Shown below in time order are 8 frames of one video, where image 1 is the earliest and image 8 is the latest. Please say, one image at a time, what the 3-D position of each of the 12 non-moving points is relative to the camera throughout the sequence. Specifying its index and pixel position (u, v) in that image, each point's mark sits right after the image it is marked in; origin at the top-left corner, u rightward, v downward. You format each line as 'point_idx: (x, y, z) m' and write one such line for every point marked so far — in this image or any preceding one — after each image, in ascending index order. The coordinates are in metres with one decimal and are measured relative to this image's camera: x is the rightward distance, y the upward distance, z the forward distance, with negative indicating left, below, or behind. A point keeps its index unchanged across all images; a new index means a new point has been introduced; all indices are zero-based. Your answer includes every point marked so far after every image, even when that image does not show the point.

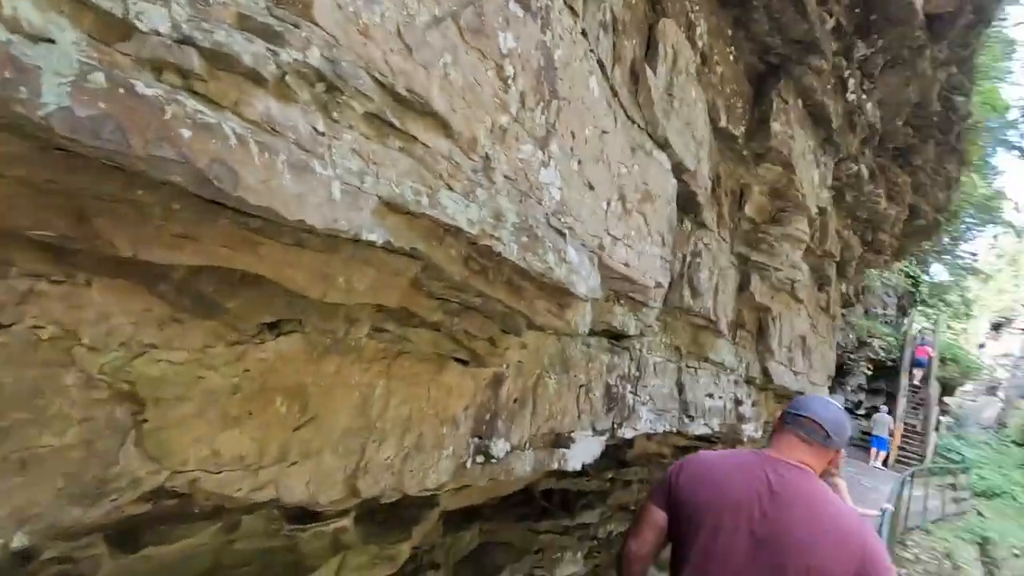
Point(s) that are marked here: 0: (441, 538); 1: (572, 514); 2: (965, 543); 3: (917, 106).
0: (-0.3, -1.1, +2.4) m
1: (+0.4, -1.3, +3.2) m
2: (+7.1, -4.0, +8.5) m
3: (+3.2, +1.5, +4.2) m
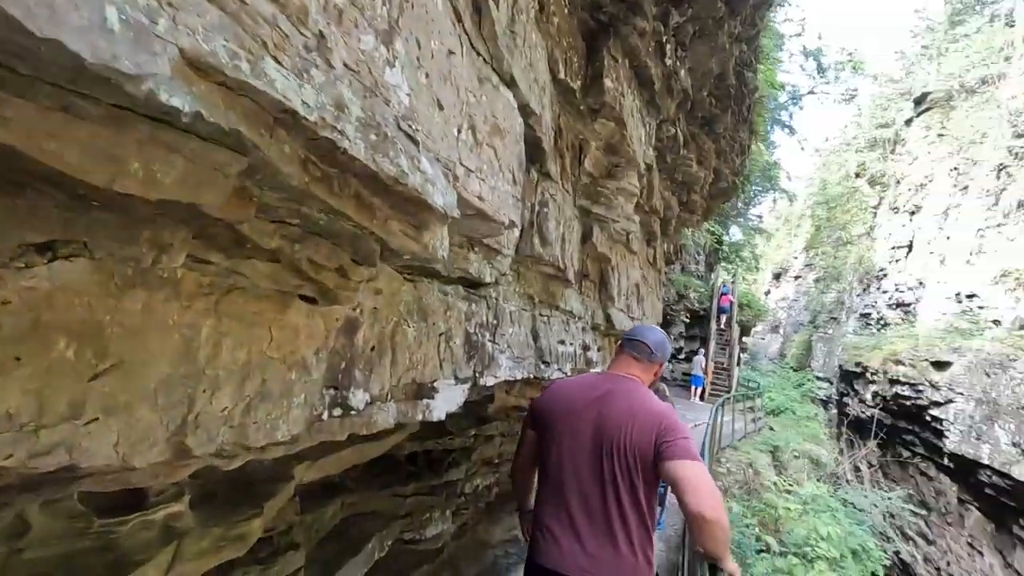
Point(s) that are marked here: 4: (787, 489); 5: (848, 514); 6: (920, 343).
0: (-0.9, -1.0, +2.2) m
1: (-0.4, -1.1, +3.2) m
2: (+4.7, -3.2, +10.3) m
3: (+1.9, +1.9, +4.8) m
4: (+4.6, -3.4, +9.0) m
5: (+6.5, -4.4, +10.3) m
6: (+15.1, -2.1, +19.9) m
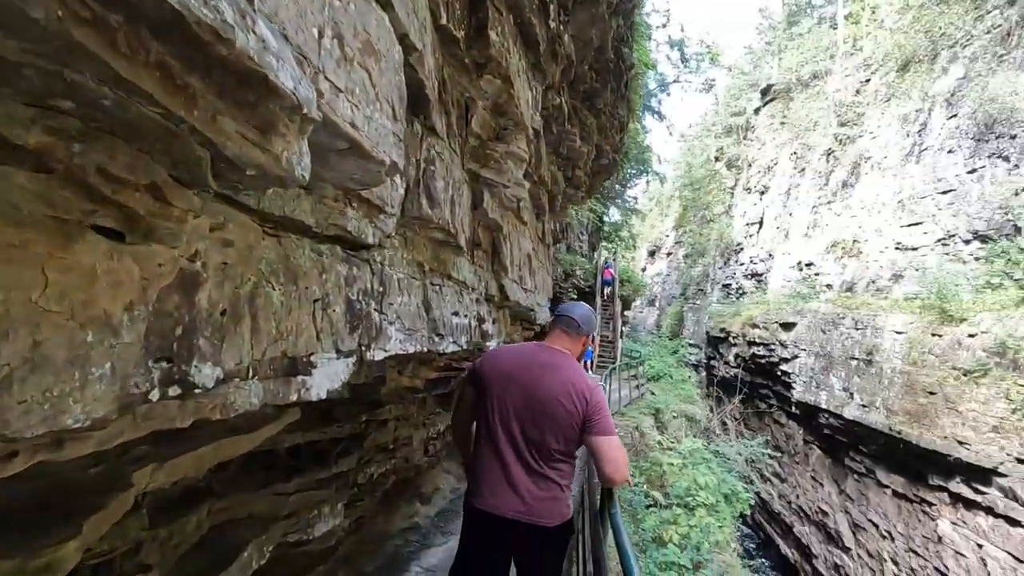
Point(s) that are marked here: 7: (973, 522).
0: (-1.3, -0.9, +1.9) m
1: (-1.0, -1.0, +3.0) m
2: (+2.7, -2.6, +11.0) m
3: (+0.8, +2.2, +4.9) m
4: (+2.9, -2.9, +9.8) m
5: (+4.4, -3.8, +11.4) m
6: (+10.9, -0.8, +22.5) m
7: (+9.5, -4.9, +11.2) m
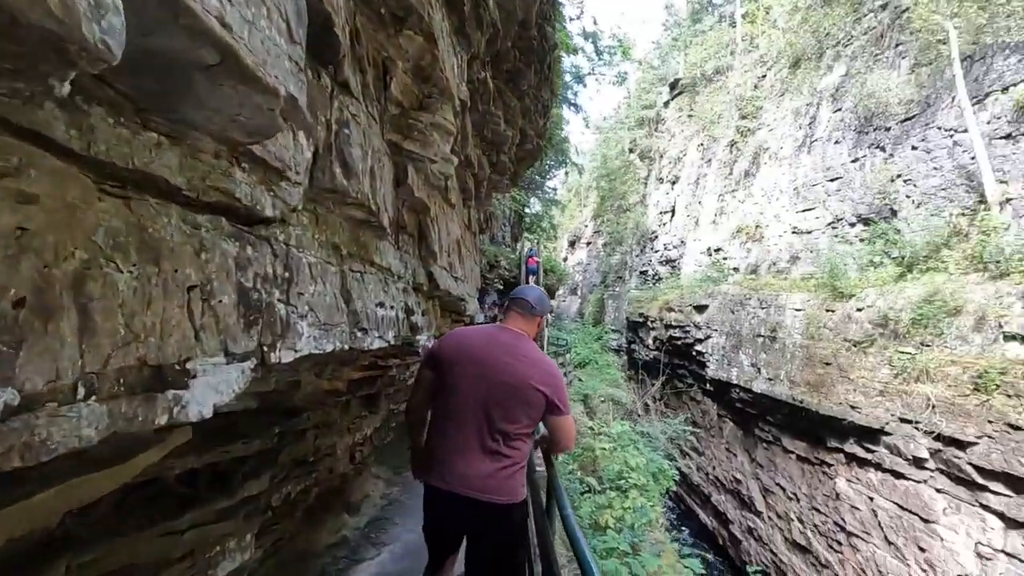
0: (-1.5, -0.9, +1.6) m
1: (-1.3, -1.0, +2.6) m
2: (+1.3, -2.4, +11.1) m
3: (+0.1, +2.3, +4.8) m
4: (+1.6, -2.7, +9.9) m
5: (+2.9, -3.4, +11.8) m
6: (+7.6, -0.2, +23.6) m
7: (+8.1, -4.4, +12.3) m
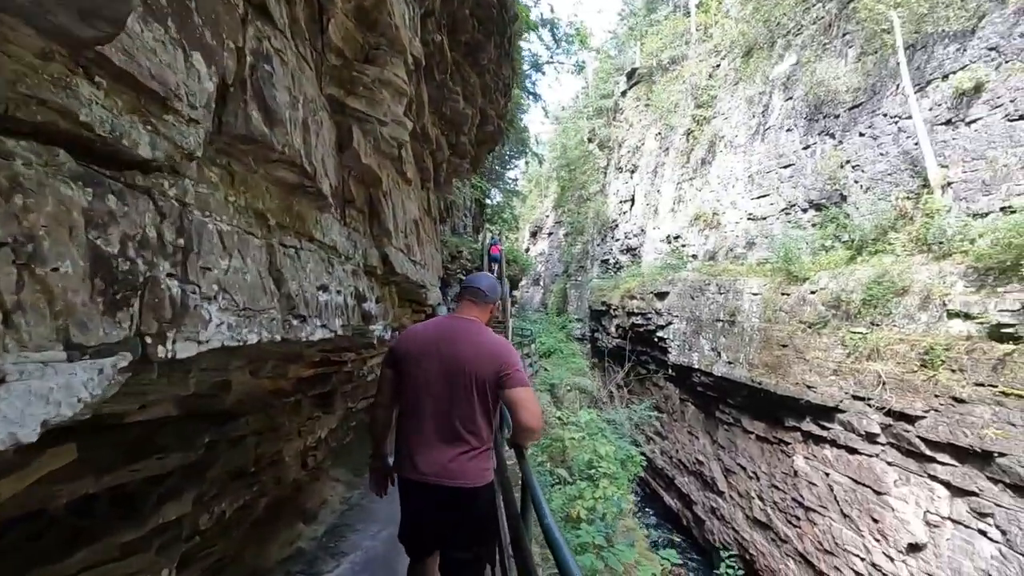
0: (-1.5, -0.9, +1.2) m
1: (-1.5, -0.9, +2.3) m
2: (+0.6, -2.2, +11.0) m
3: (-0.3, +2.4, +4.5) m
4: (+1.0, -2.5, +9.8) m
5: (+2.2, -3.2, +11.8) m
6: (+6.0, +0.4, +23.9) m
7: (+7.3, -4.0, +12.7) m
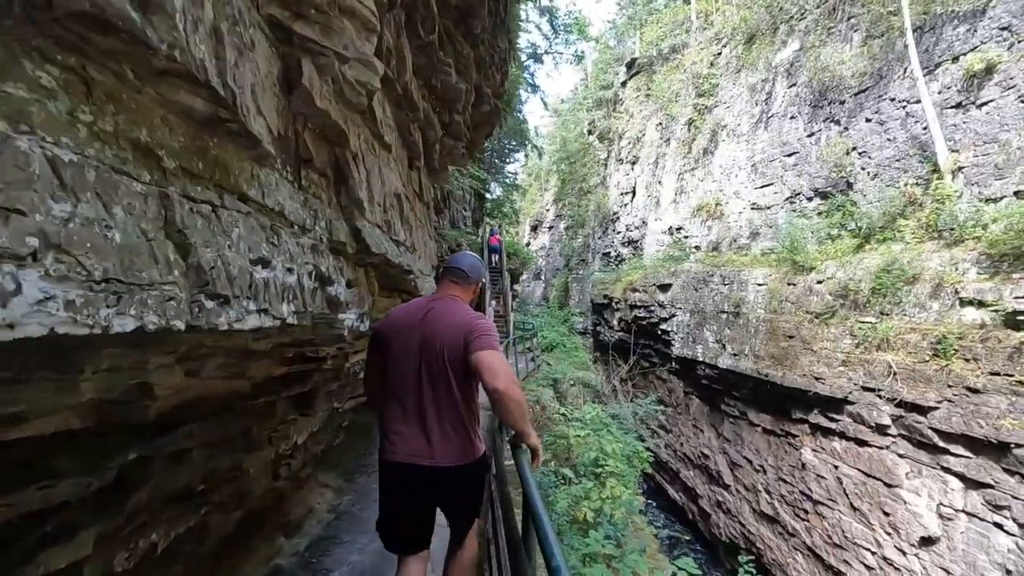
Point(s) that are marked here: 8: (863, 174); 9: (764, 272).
0: (-1.5, -0.8, +0.9) m
1: (-1.5, -0.9, +2.0) m
2: (+0.6, -2.0, +10.7) m
3: (-0.3, +2.5, +4.1) m
4: (+1.0, -2.3, +9.5) m
5: (+2.3, -3.0, +11.5) m
6: (+6.0, +0.7, +23.5) m
7: (+7.4, -3.7, +12.4) m
8: (+10.5, +3.4, +16.1) m
9: (+7.5, +0.5, +15.9) m
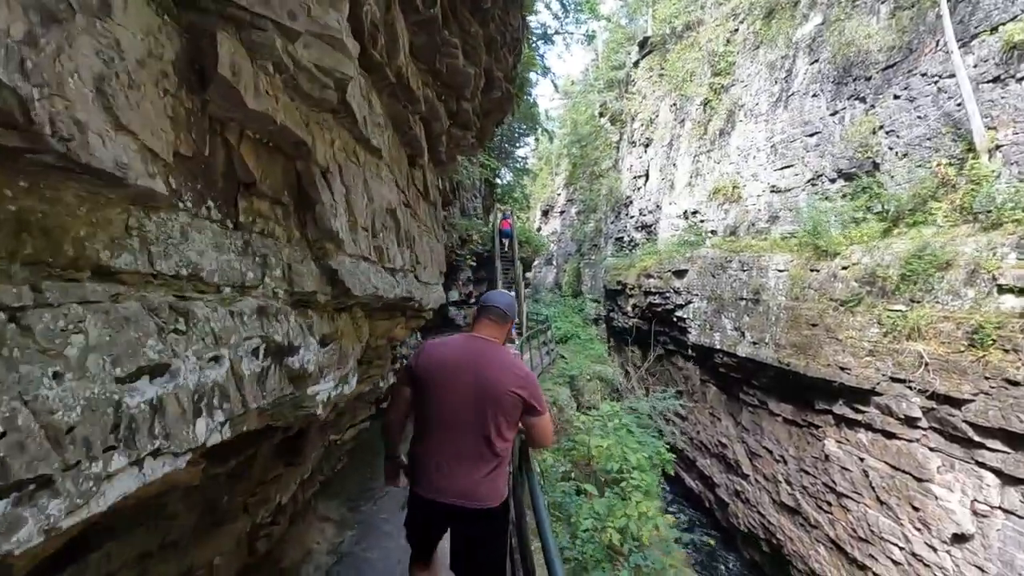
0: (-1.4, -1.0, +0.5) m
1: (-1.4, -1.0, +1.6) m
2: (+0.9, -1.9, +10.3) m
3: (-0.2, +2.4, +3.6) m
4: (+1.3, -2.2, +9.1) m
5: (+2.6, -2.8, +11.1) m
6: (+6.6, +1.3, +22.9) m
7: (+7.7, -3.4, +11.8) m
8: (+10.9, +3.8, +15.3) m
9: (+7.9, +0.8, +15.2) m
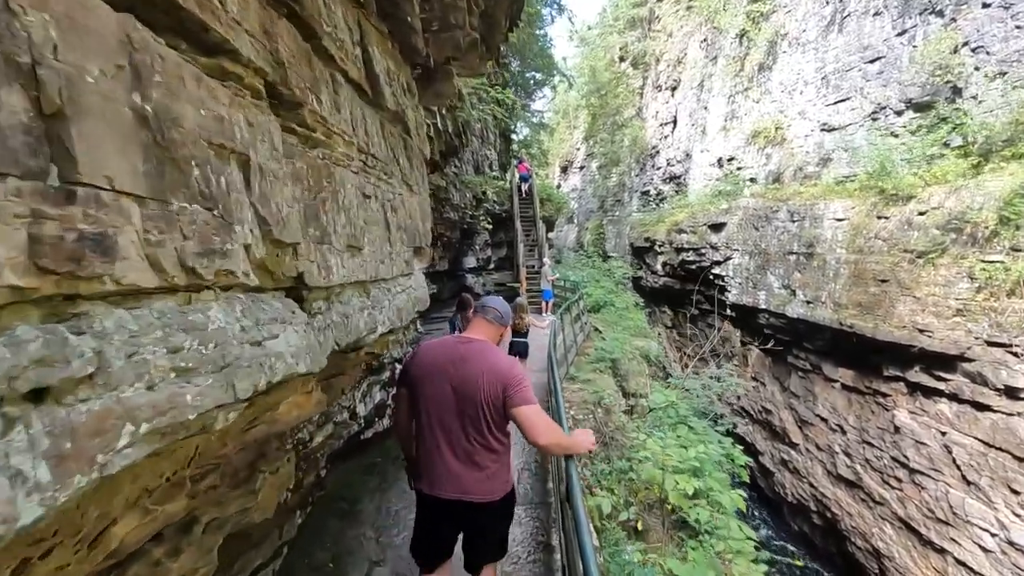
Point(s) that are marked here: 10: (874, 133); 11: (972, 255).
0: (-1.4, -1.3, -1.3) m
1: (-1.2, -1.2, -0.3) m
2: (+1.3, -1.3, +8.4) m
3: (-0.2, +2.4, +1.5) m
4: (+1.7, -1.7, +7.2) m
5: (+3.1, -2.1, +9.2) m
6: (+7.4, +3.0, +20.5) m
7: (+8.3, -2.5, +9.8) m
8: (+11.3, +5.1, +12.6) m
9: (+8.4, +2.0, +12.9) m
10: (+10.7, +4.5, +15.1) m
11: (+8.6, +0.5, +9.4) m
